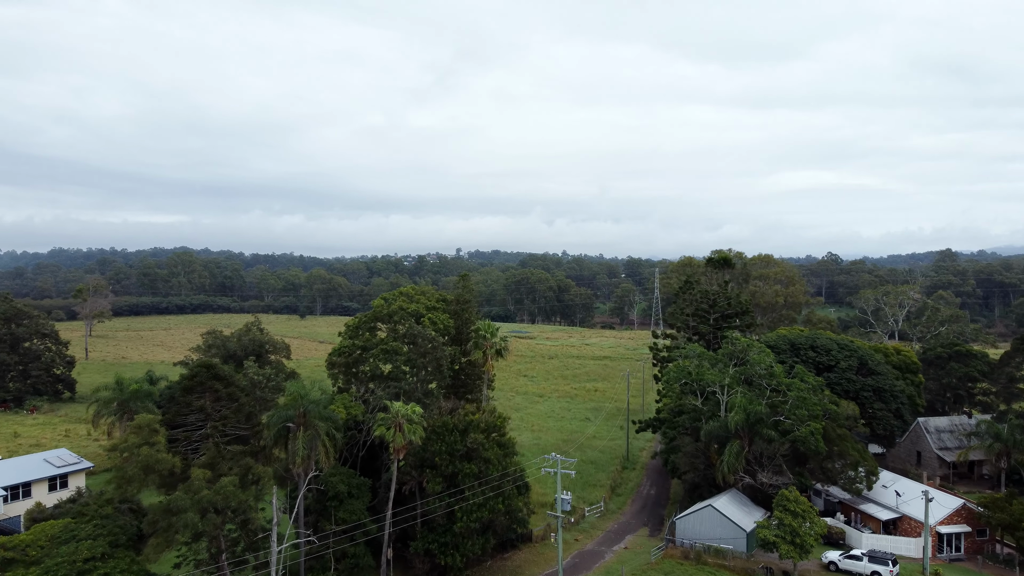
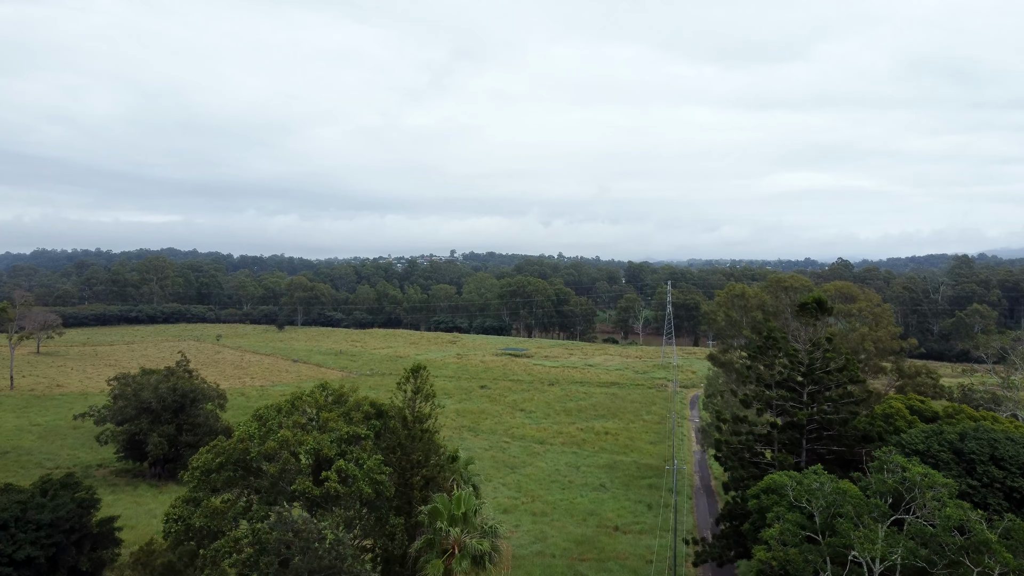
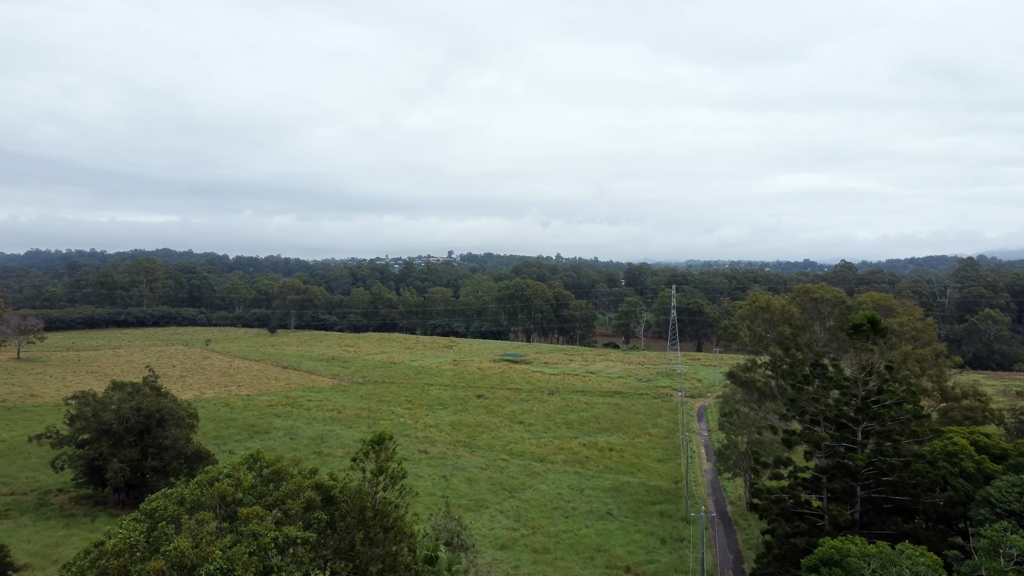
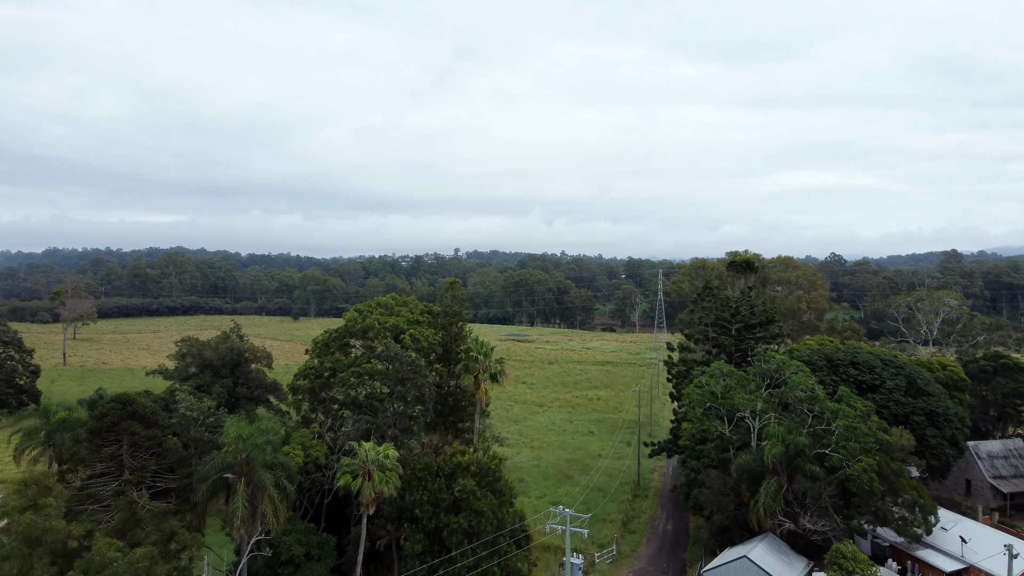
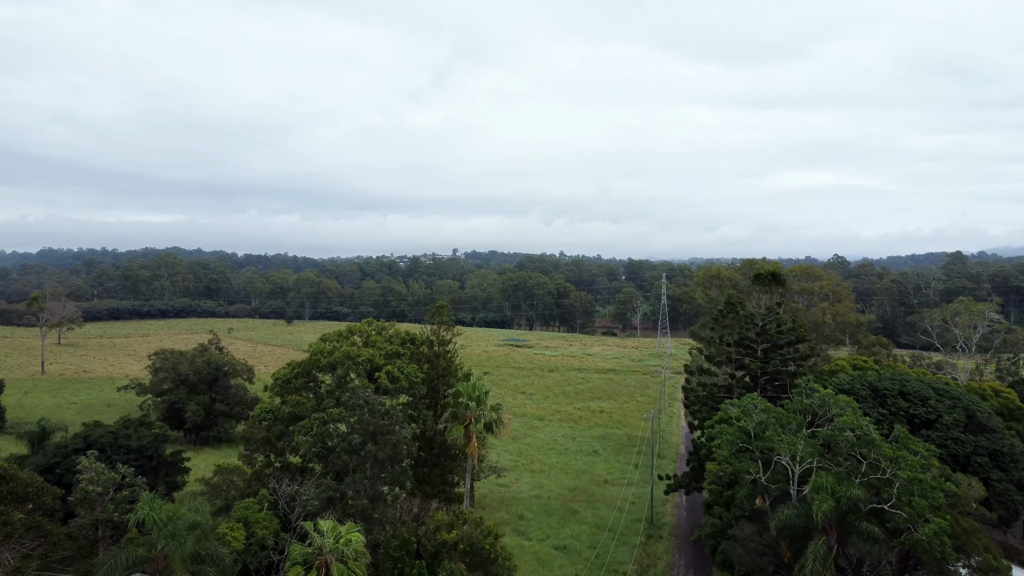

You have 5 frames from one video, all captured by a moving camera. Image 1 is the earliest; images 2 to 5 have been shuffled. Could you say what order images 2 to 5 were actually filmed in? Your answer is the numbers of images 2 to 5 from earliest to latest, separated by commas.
4, 5, 2, 3
